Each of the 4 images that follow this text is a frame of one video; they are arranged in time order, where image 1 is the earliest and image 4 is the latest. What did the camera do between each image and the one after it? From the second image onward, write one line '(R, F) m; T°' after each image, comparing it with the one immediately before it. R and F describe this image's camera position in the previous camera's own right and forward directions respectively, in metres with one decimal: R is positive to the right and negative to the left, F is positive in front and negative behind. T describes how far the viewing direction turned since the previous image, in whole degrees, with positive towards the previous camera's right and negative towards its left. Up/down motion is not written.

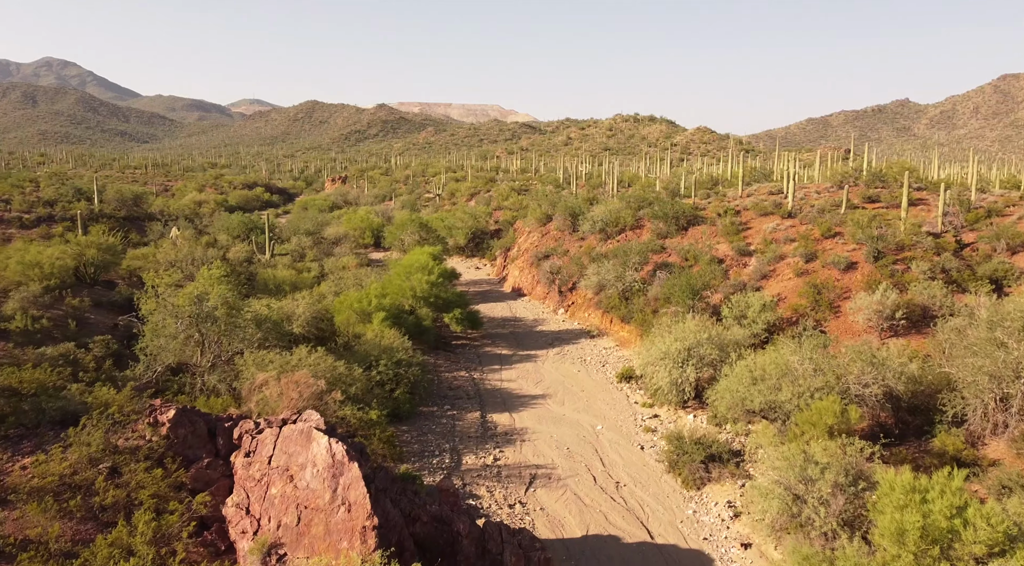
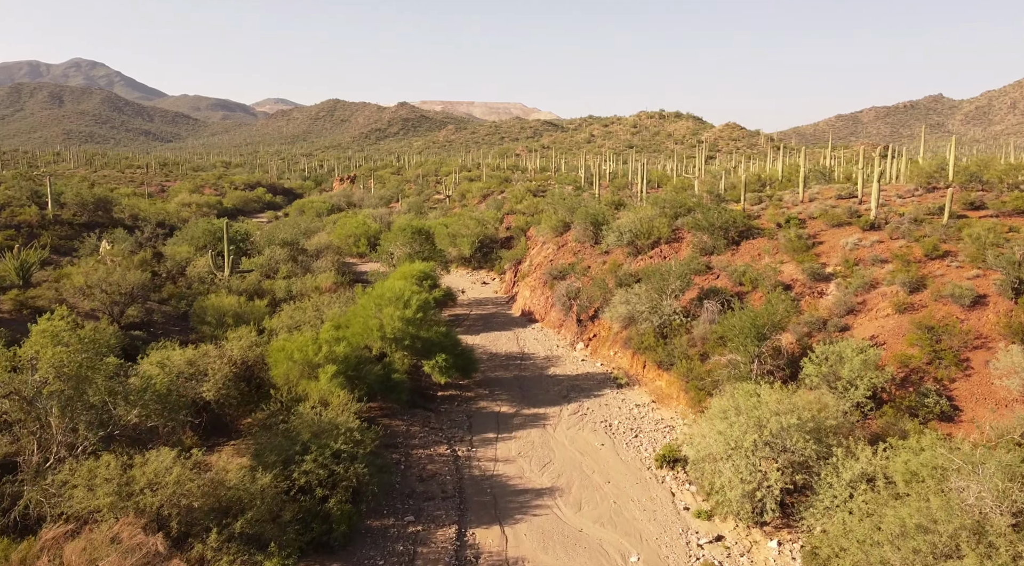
(+0.5, +6.0) m; -2°
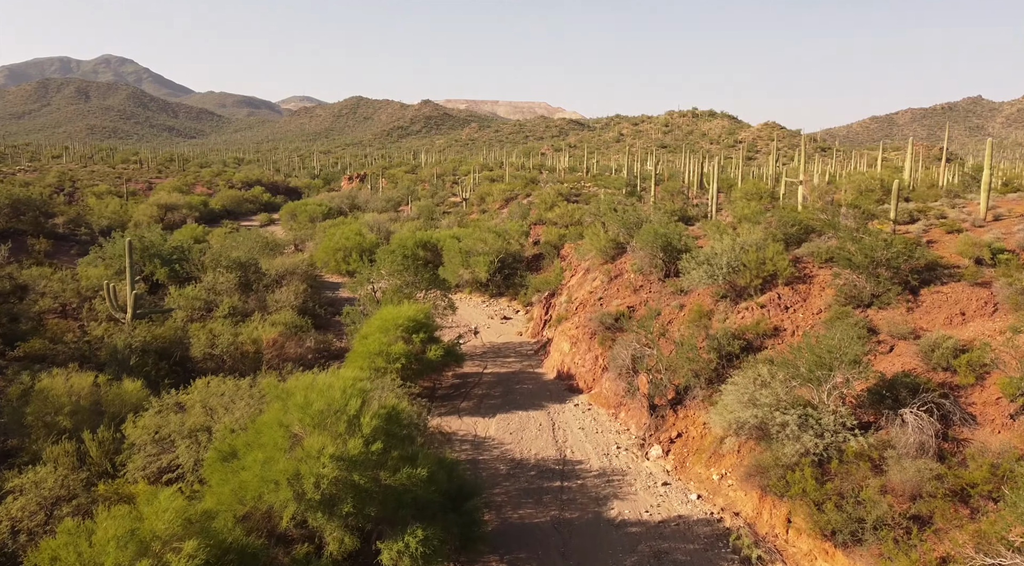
(-0.3, +9.1) m; -2°
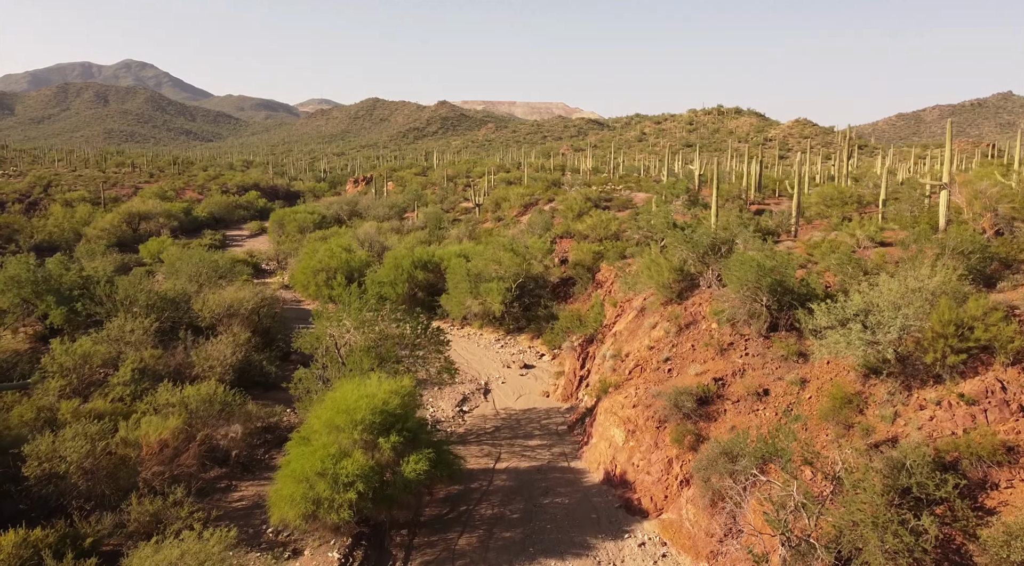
(-0.1, +6.9) m; -1°
